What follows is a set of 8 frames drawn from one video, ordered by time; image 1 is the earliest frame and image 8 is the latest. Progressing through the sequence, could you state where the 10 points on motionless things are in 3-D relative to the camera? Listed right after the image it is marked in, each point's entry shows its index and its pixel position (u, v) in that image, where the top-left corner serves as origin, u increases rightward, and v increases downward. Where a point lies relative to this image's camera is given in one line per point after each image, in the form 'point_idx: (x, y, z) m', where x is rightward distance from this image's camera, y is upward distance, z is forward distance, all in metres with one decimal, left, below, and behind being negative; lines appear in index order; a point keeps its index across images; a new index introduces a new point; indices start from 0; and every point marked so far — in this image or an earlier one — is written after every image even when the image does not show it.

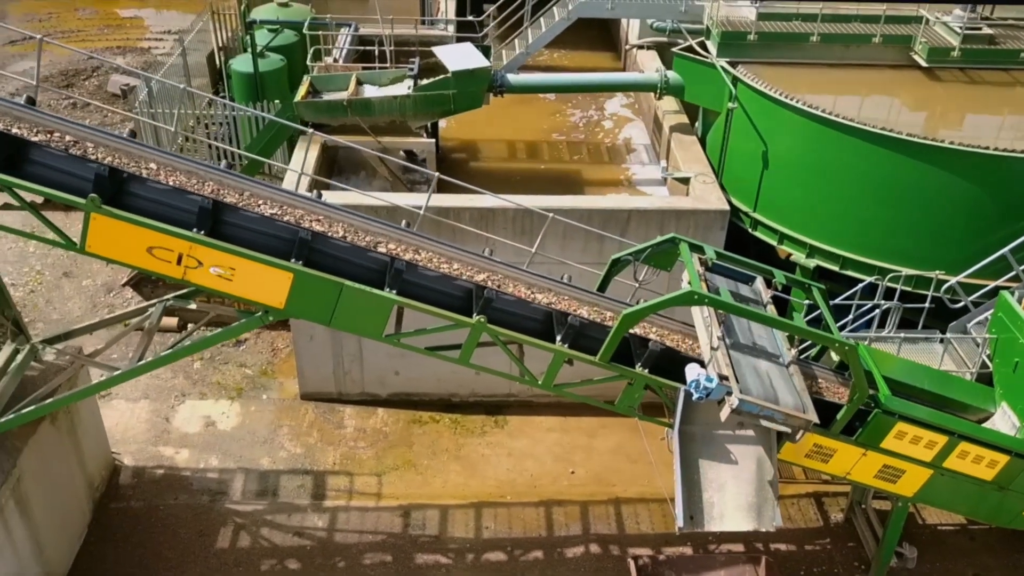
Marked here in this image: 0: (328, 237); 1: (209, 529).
0: (-1.8, +0.5, +7.5) m
1: (-3.9, -3.1, +10.1) m
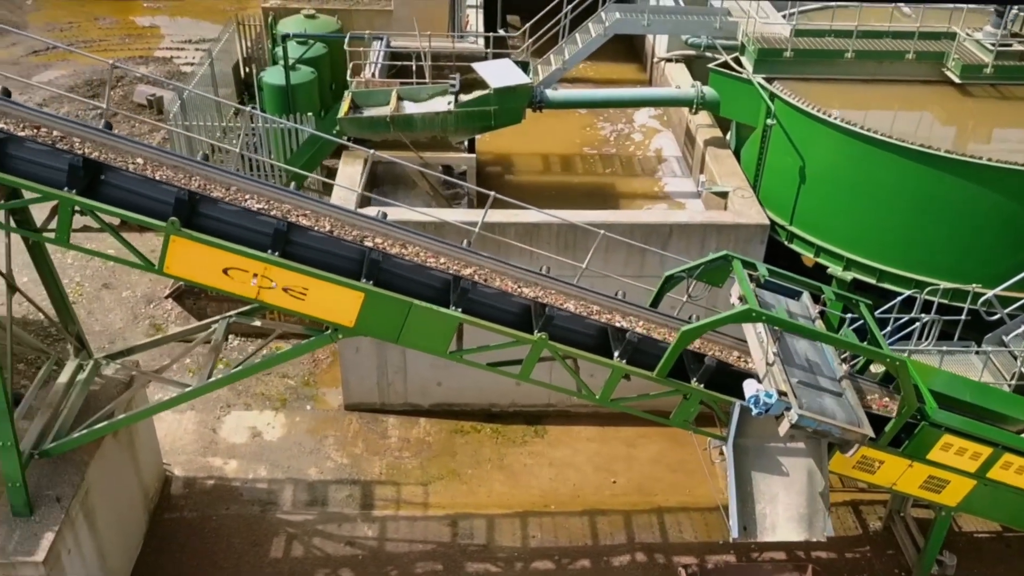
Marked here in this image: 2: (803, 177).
0: (-1.1, +0.3, +7.7) m
1: (-3.3, -3.3, +10.3) m
2: (+4.3, +1.6, +11.4) m
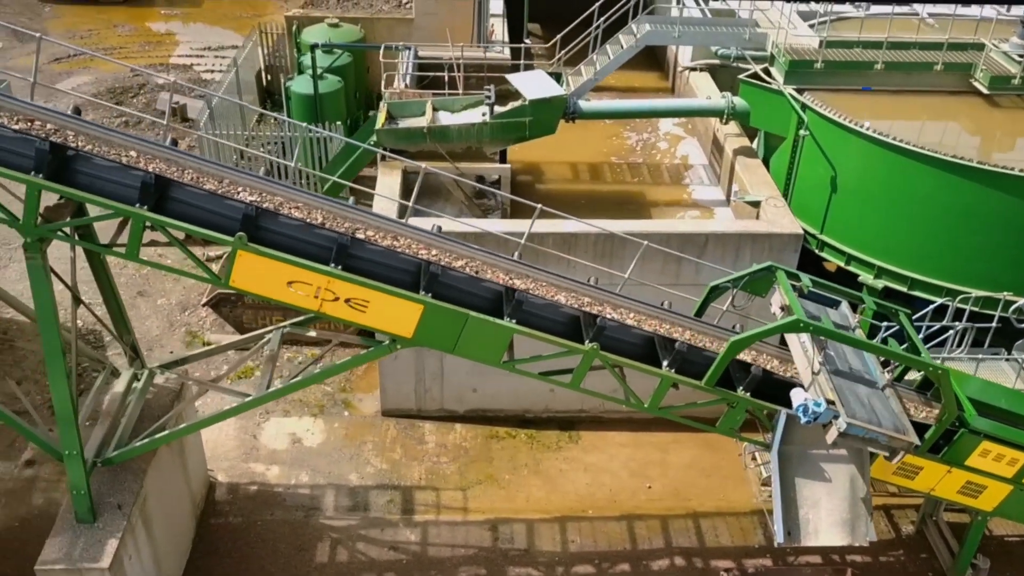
0: (-0.6, +0.2, +7.9) m
1: (-2.7, -3.4, +10.5) m
2: (+4.8, +1.5, +11.6) m
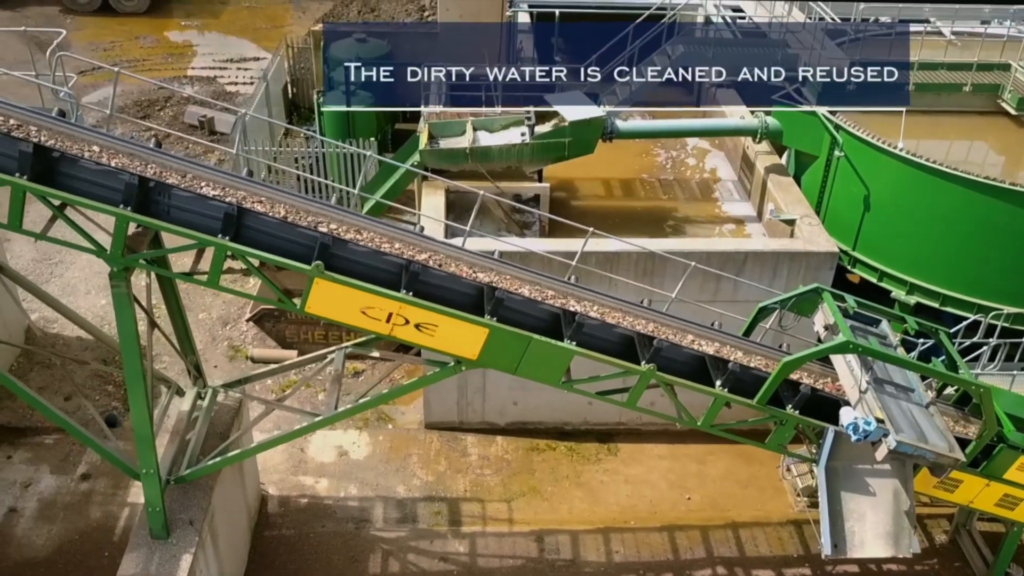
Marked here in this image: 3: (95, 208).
0: (0.0, -0.1, +8.2) m
1: (-2.1, -3.7, +10.8) m
2: (+5.4, +1.3, +11.9) m
3: (-3.9, +0.7, +7.4) m
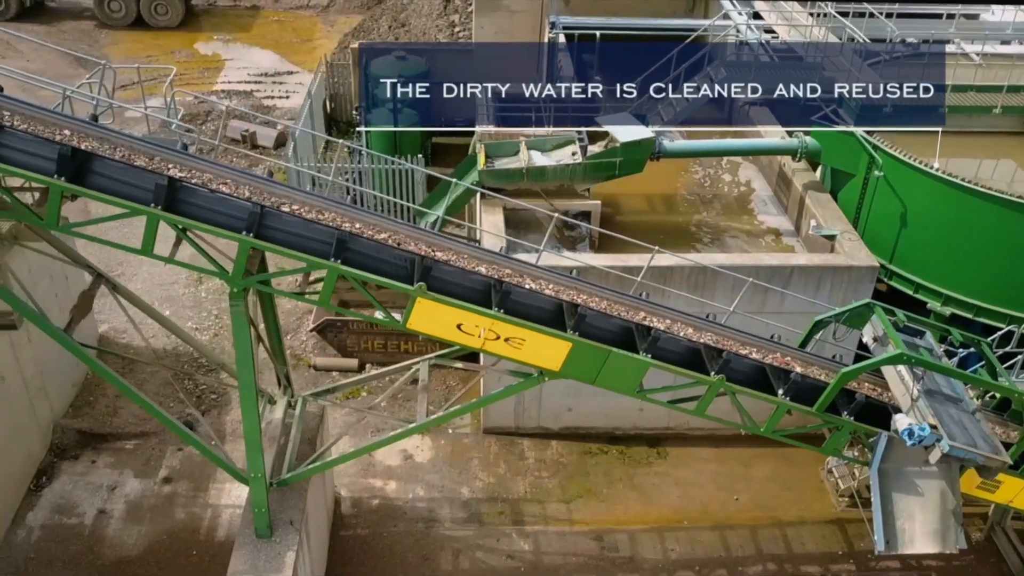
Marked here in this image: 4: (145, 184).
0: (+0.9, -0.3, +8.9) m
1: (-1.2, -3.9, +11.4) m
2: (+6.3, +1.1, +12.6) m
3: (-3.0, +0.5, +8.1) m
4: (-3.8, +1.1, +8.0) m
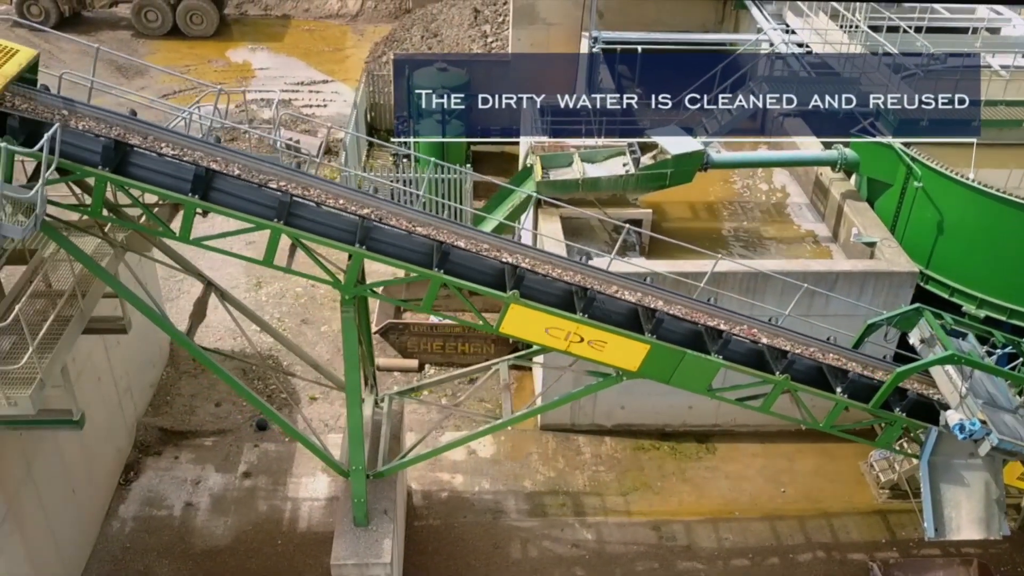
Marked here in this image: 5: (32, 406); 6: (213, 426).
0: (+1.9, -0.3, +9.6) m
1: (-0.2, -3.9, +12.2) m
2: (+7.3, +1.0, +13.4) m
3: (-2.0, +0.5, +8.8) m
4: (-2.8, +1.0, +8.8) m
5: (-5.0, -1.2, +8.2) m
6: (-5.2, -2.4, +13.7) m
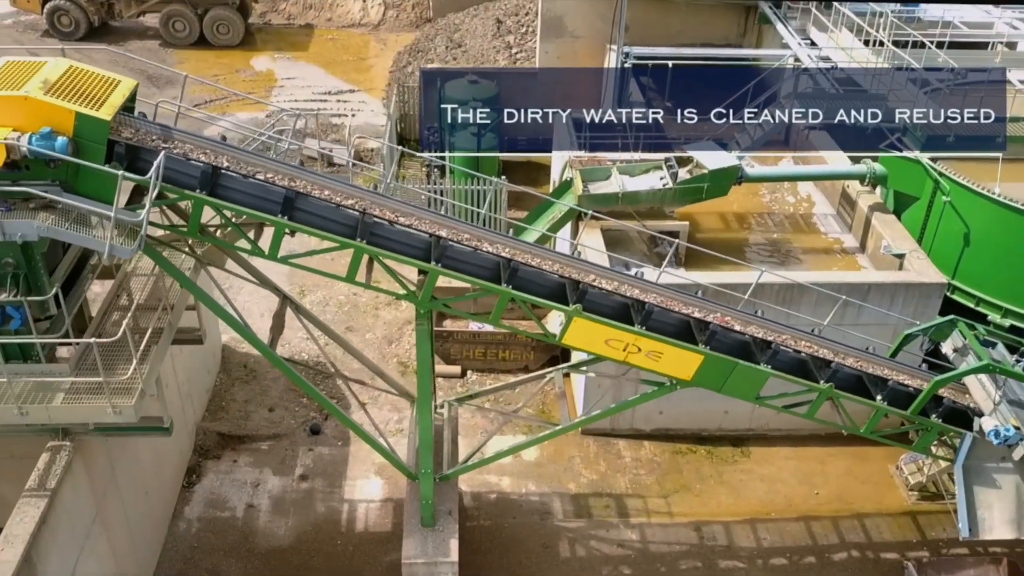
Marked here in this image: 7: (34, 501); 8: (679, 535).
0: (+2.7, -0.5, +10.2) m
1: (+0.6, -4.1, +12.7) m
2: (+8.1, +0.8, +13.9) m
3: (-1.2, +0.3, +9.4) m
4: (-2.0, +0.8, +9.3) m
5: (-4.2, -1.4, +8.8) m
6: (-4.4, -2.6, +14.2) m
7: (-5.4, -2.4, +8.9) m
8: (+2.7, -4.1, +12.9) m
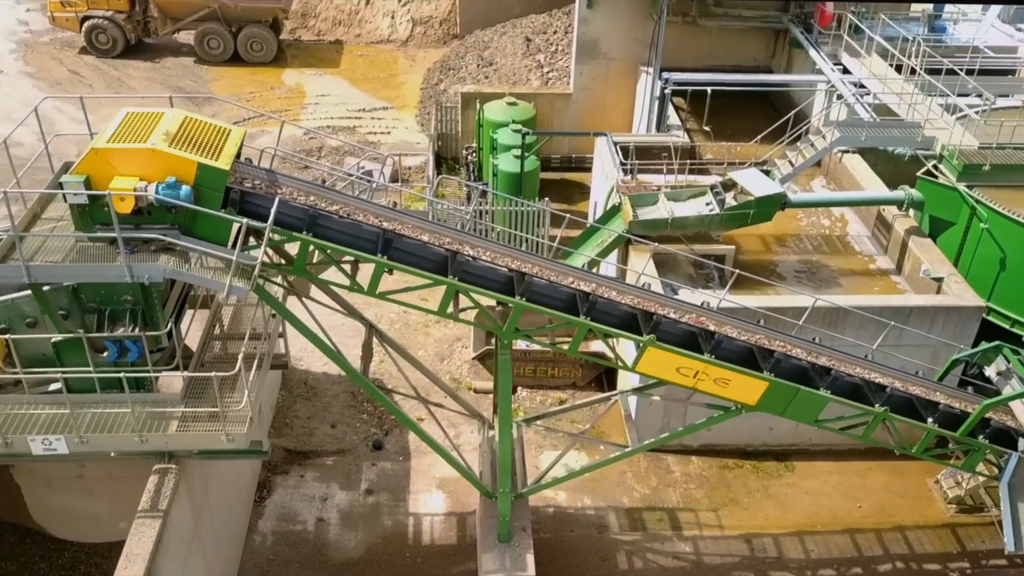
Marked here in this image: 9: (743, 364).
0: (+3.7, -0.9, +10.8) m
1: (+1.6, -4.5, +13.3) m
2: (+9.1, +0.4, +14.5) m
3: (-0.2, -0.1, +10.0) m
4: (-1.0, +0.4, +9.9) m
5: (-3.2, -1.8, +9.4) m
6: (-3.4, -3.0, +14.8) m
7: (-4.4, -2.8, +9.5) m
8: (+3.7, -4.5, +13.5) m
9: (+3.2, -1.0, +10.8) m
